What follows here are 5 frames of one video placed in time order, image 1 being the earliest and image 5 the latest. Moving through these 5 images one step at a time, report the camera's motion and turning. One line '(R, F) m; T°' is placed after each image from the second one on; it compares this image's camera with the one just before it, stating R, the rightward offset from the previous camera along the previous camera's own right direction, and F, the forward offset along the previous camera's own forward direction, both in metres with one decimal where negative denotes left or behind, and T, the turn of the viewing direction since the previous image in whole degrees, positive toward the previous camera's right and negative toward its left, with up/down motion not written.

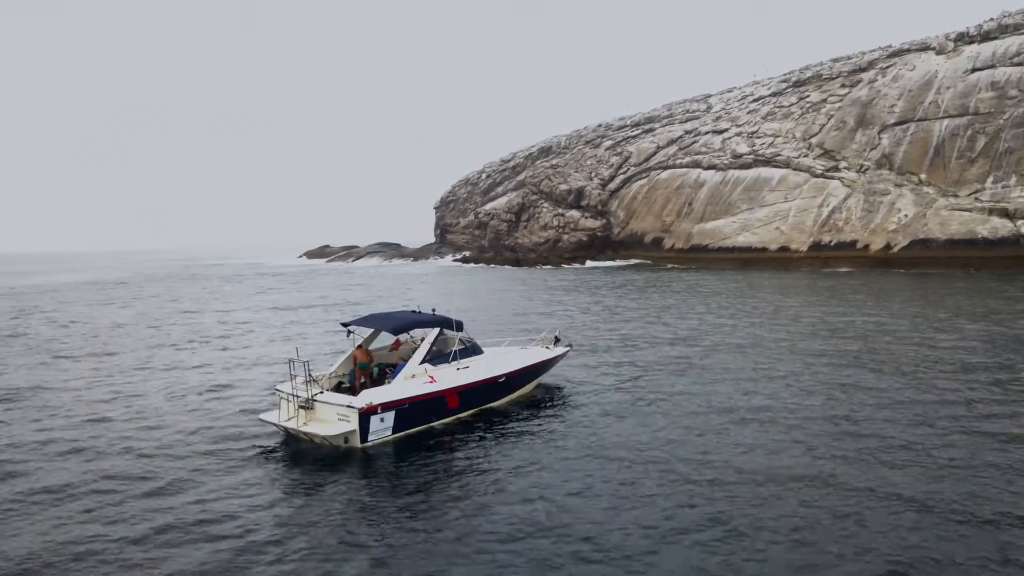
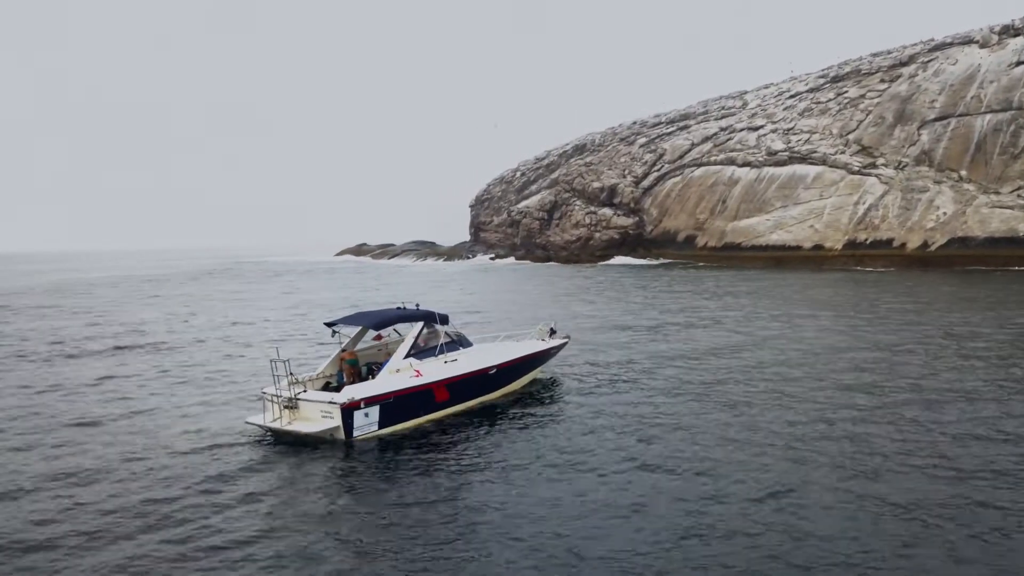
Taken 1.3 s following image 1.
(+1.5, -1.1) m; -3°
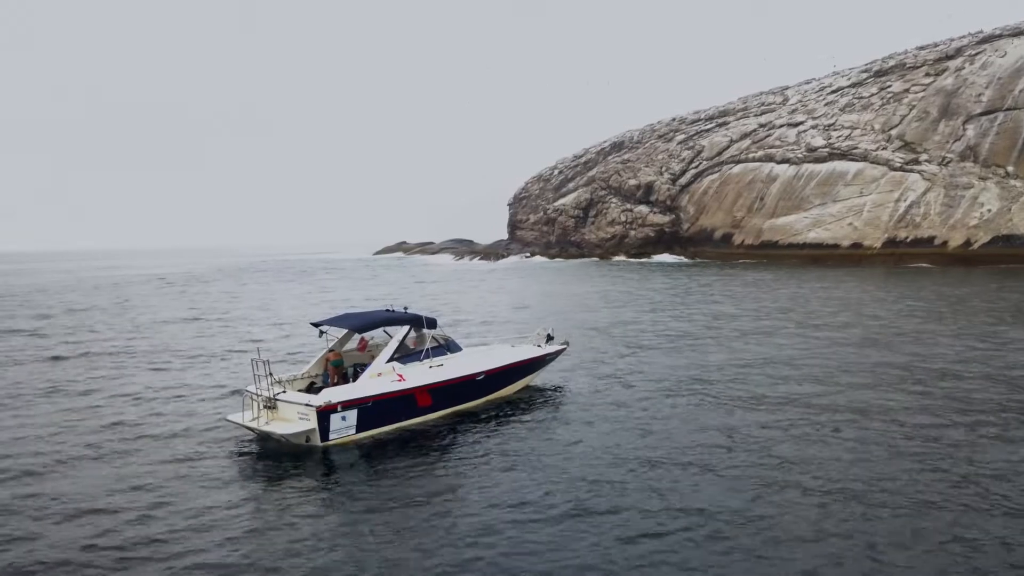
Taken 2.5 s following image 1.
(+1.7, -1.3) m; -4°
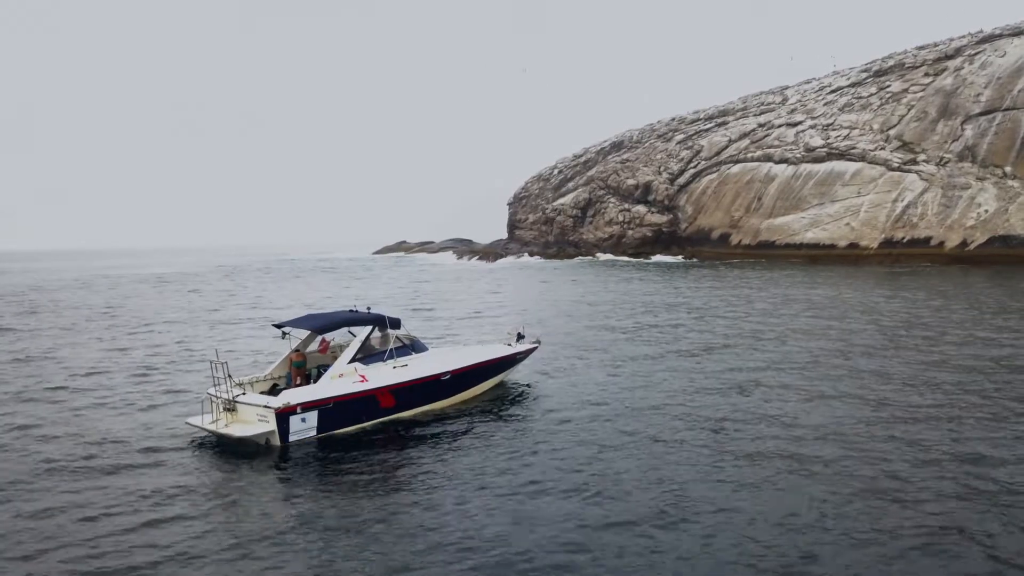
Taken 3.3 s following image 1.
(+1.1, -0.1) m; 0°
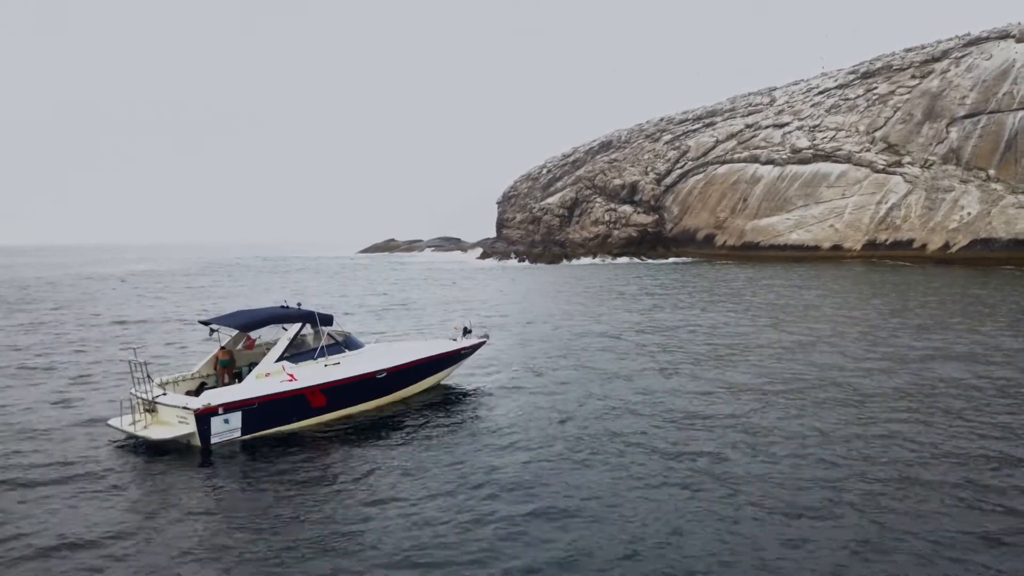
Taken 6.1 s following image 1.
(+1.7, +0.4) m; 0°
